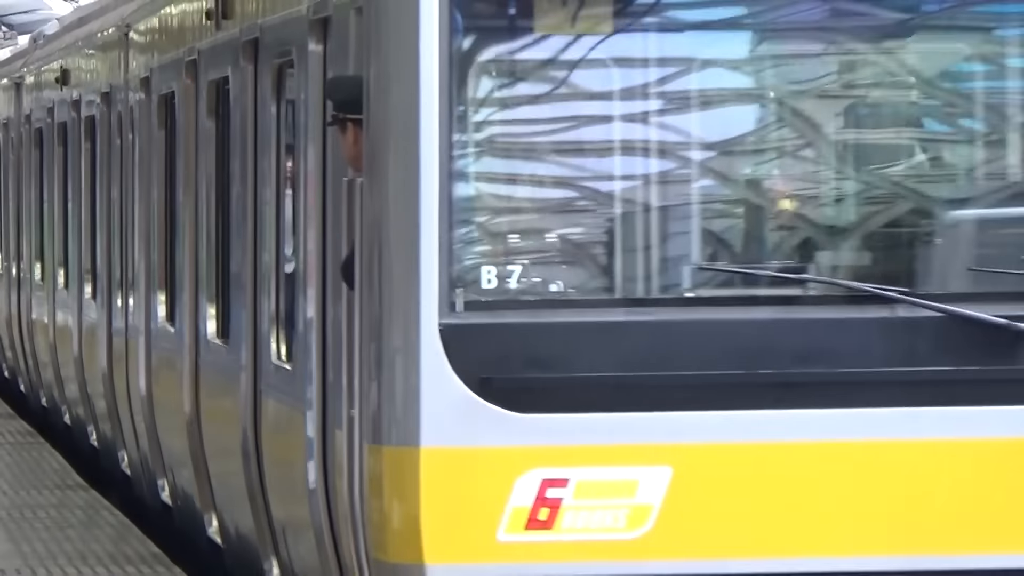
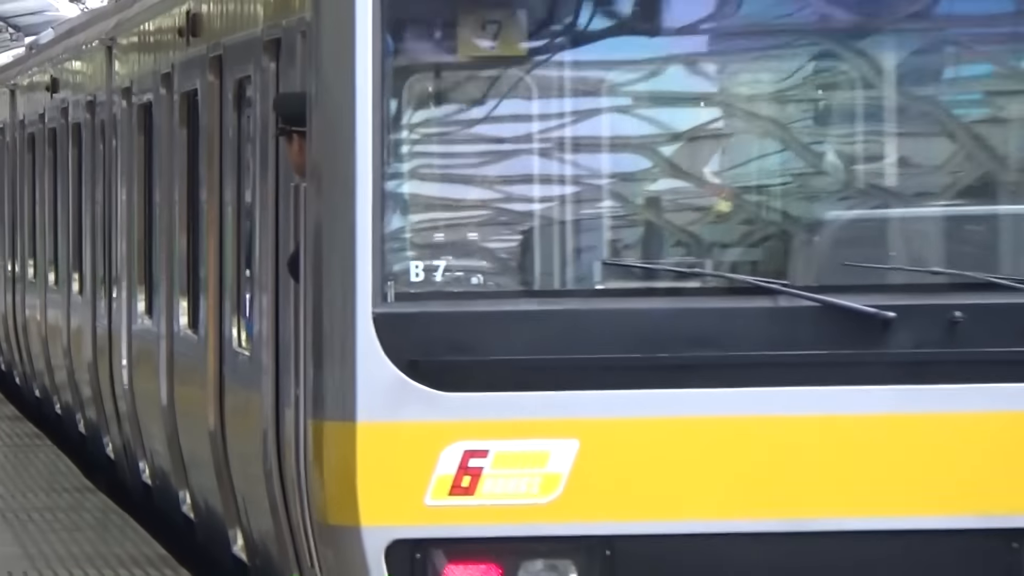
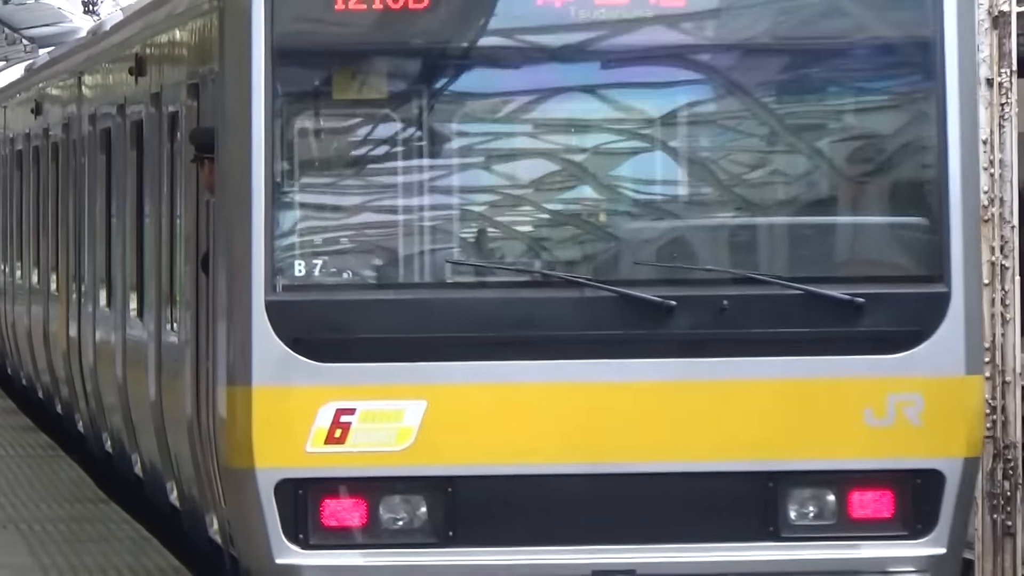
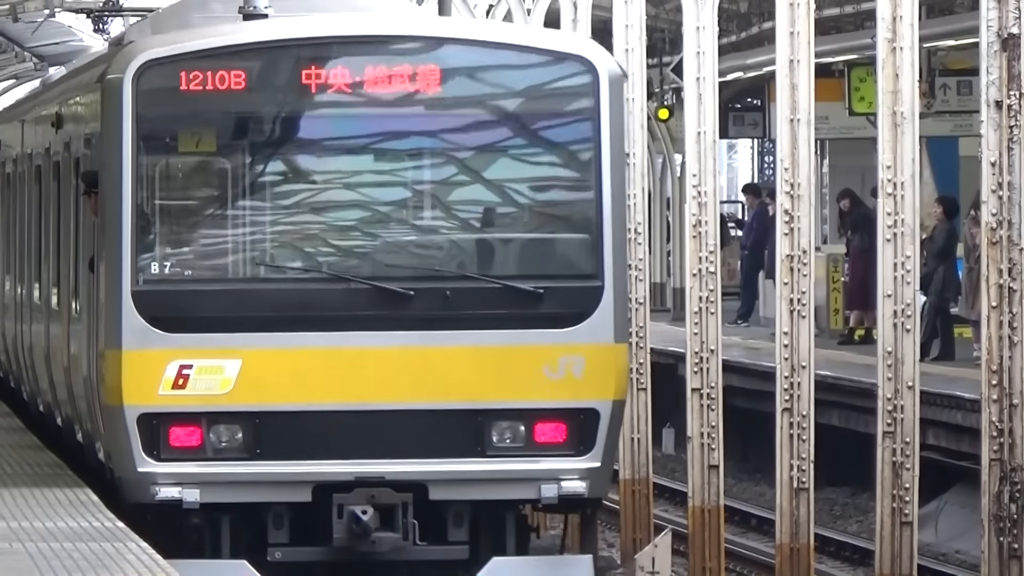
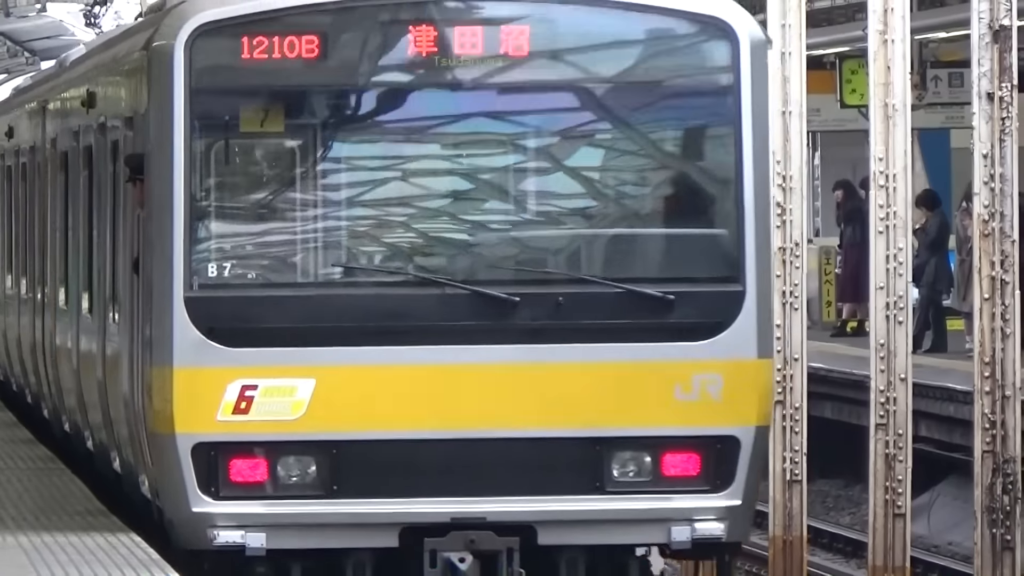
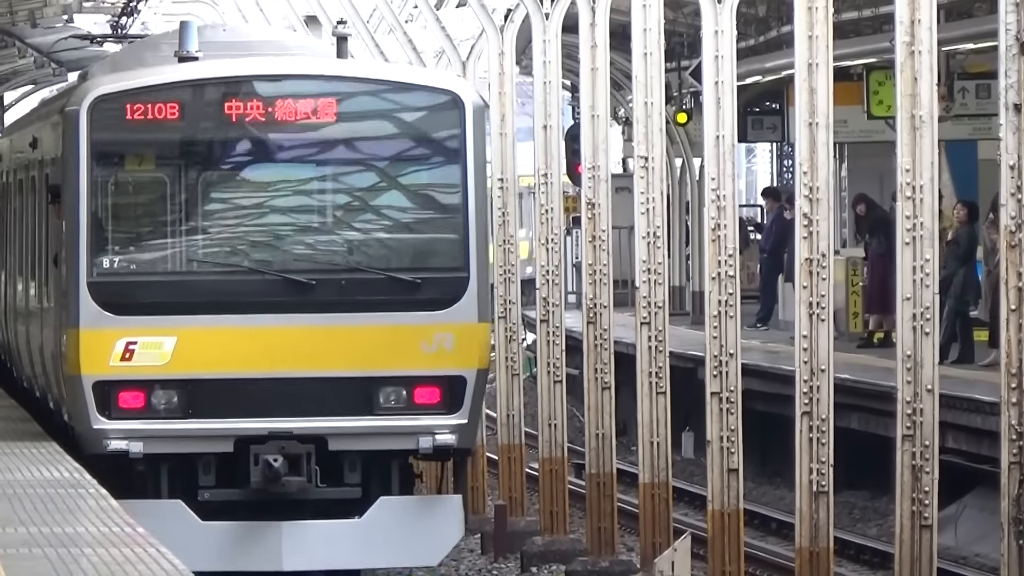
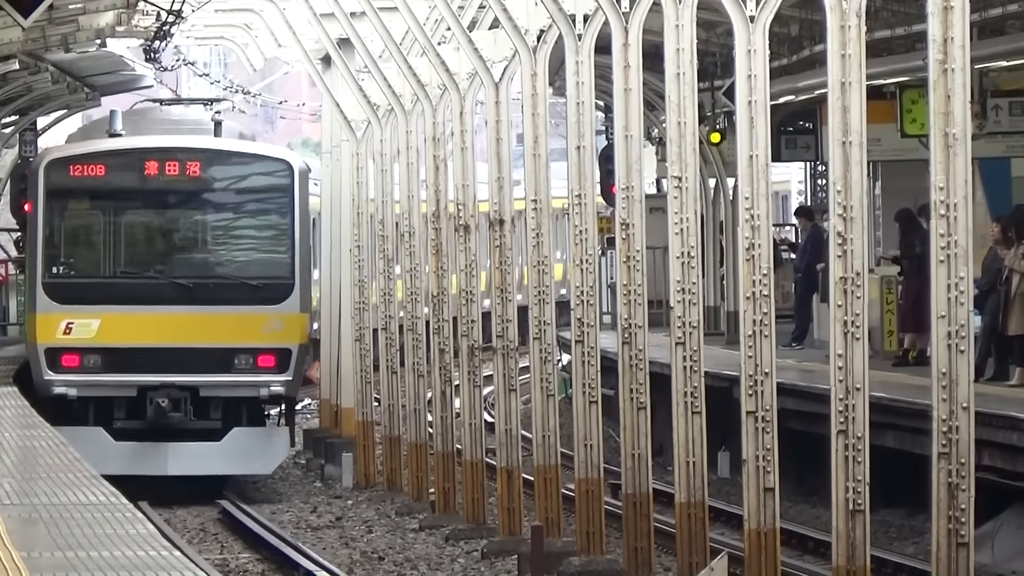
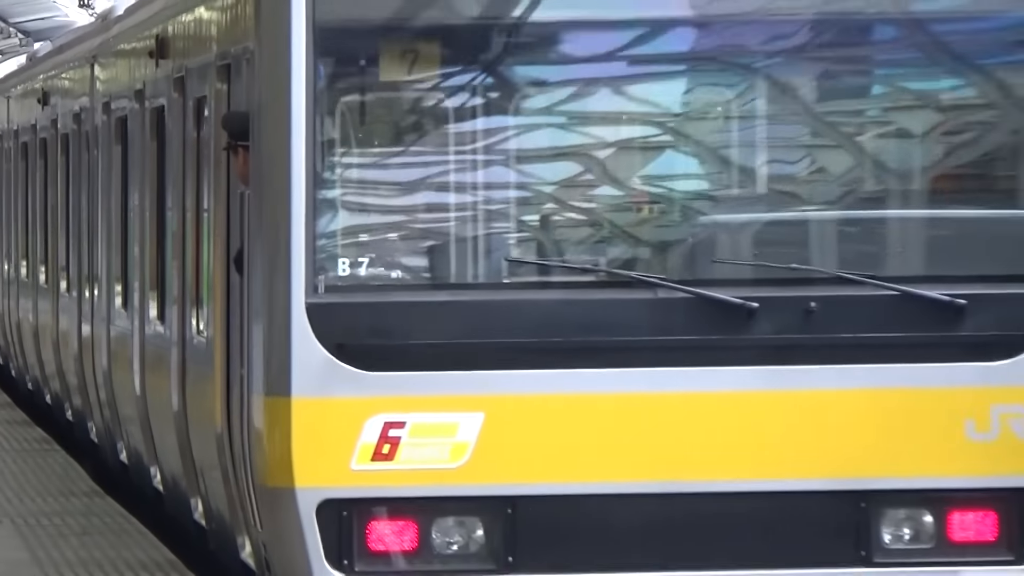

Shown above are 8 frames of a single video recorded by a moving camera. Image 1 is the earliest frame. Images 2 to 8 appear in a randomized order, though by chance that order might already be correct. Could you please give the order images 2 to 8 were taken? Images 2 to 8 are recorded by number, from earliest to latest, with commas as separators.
2, 8, 3, 5, 4, 6, 7
